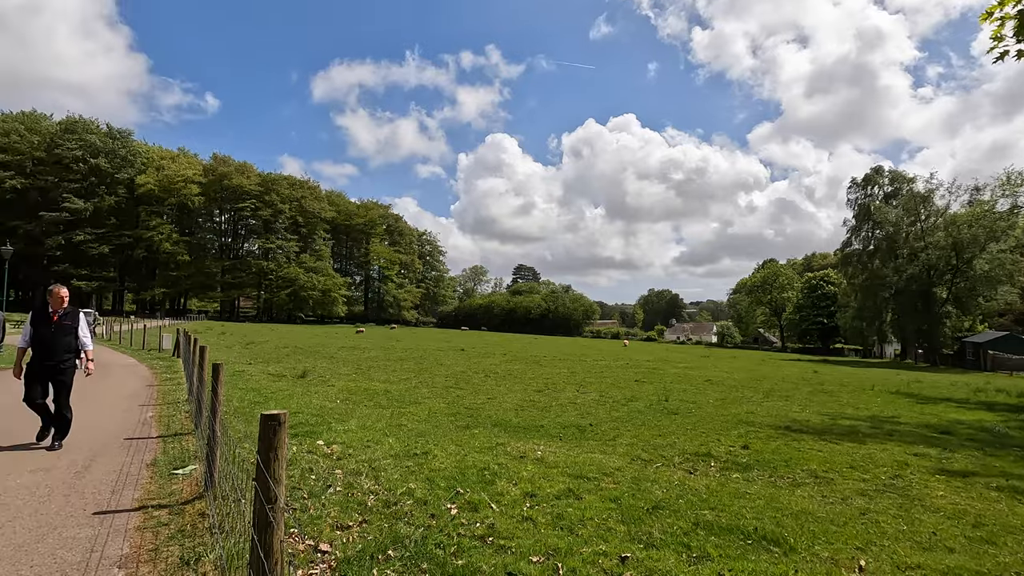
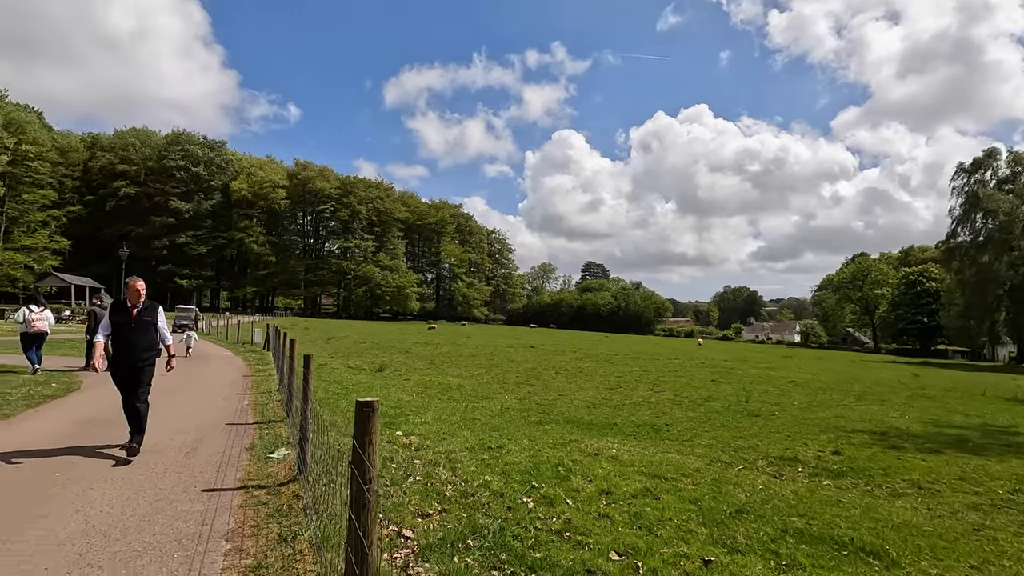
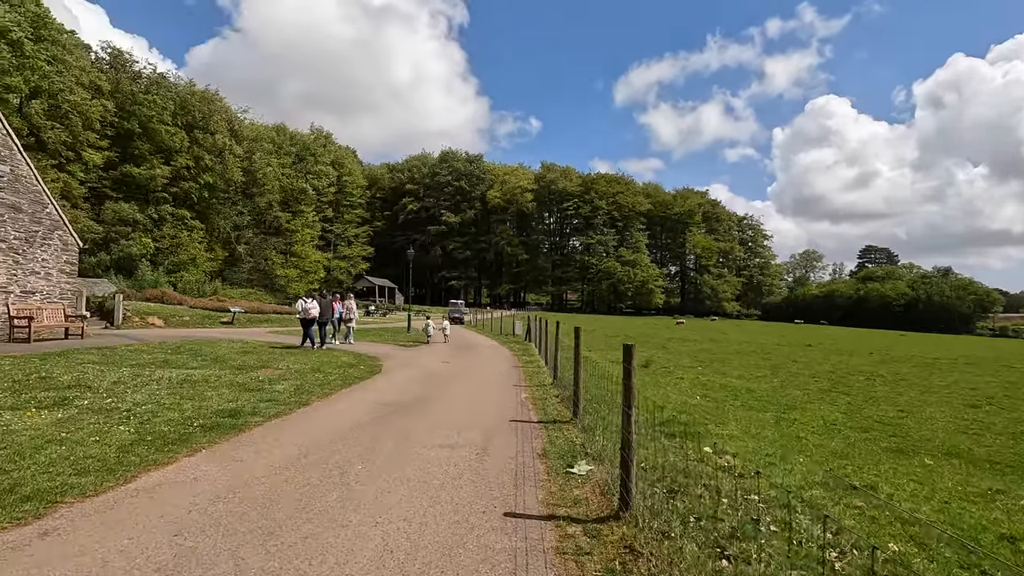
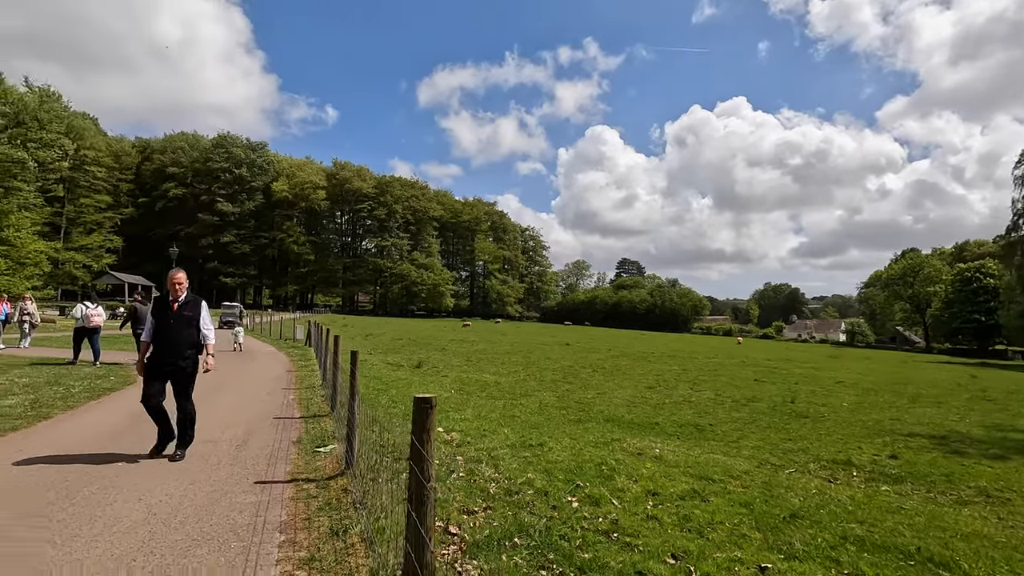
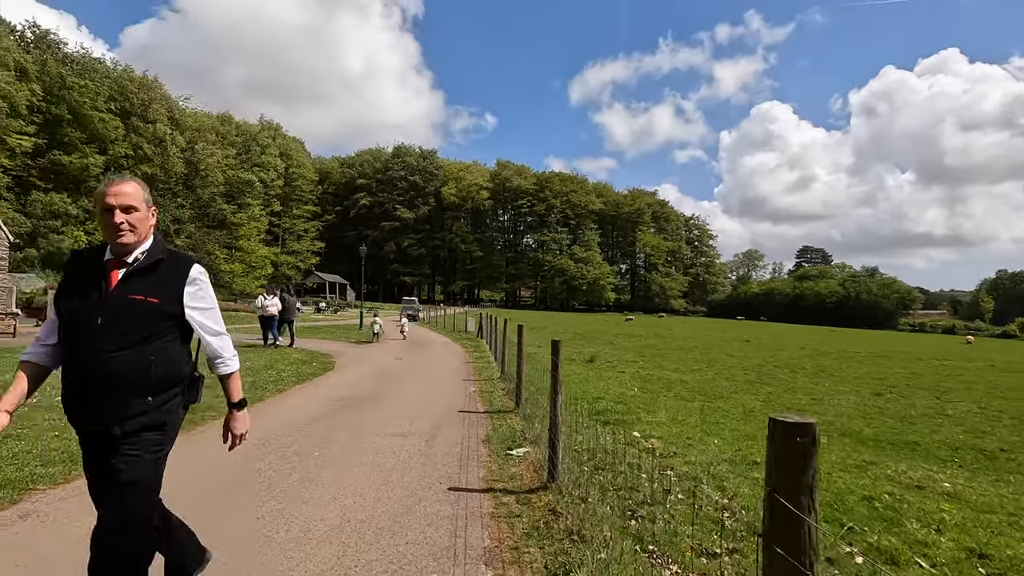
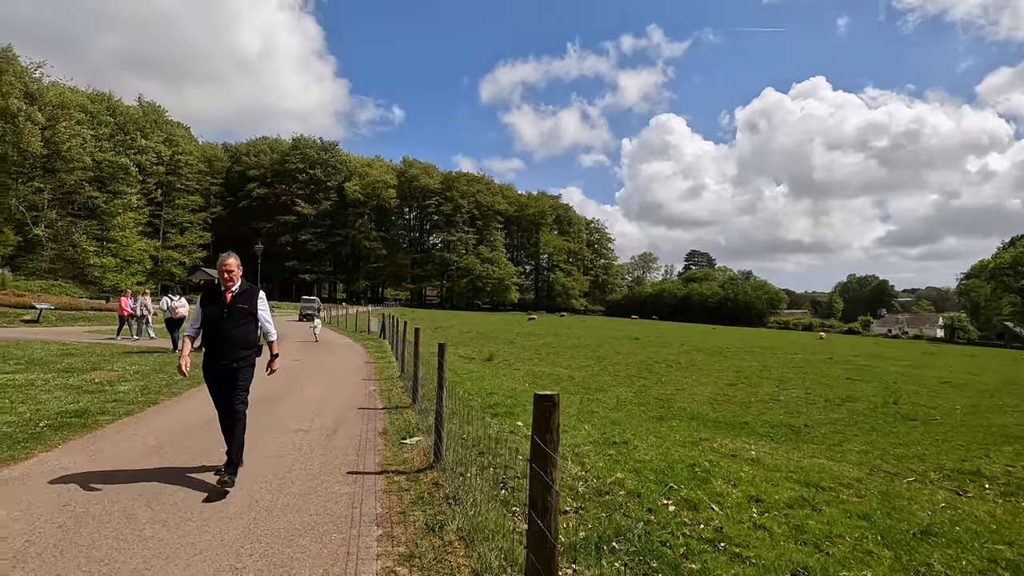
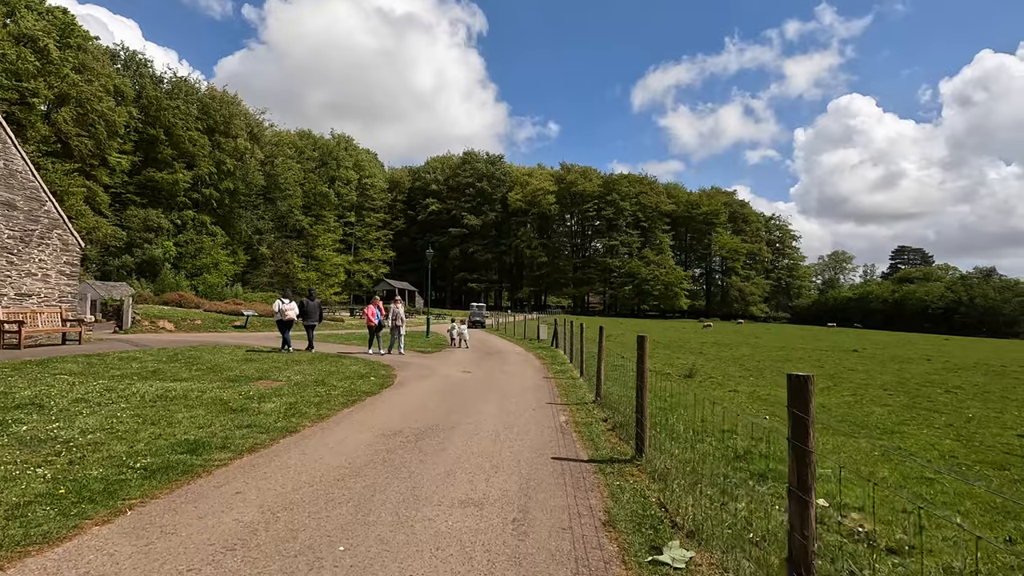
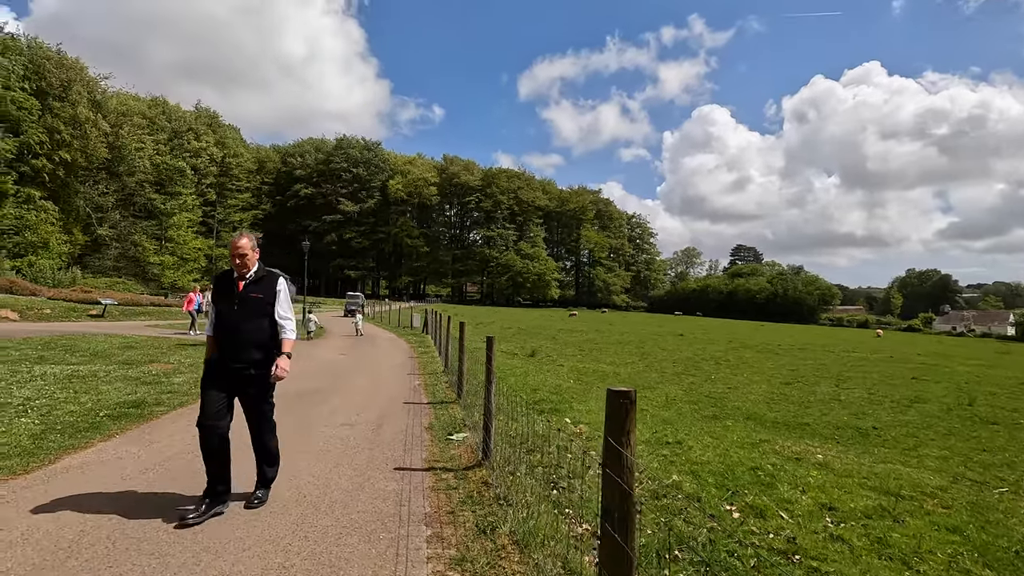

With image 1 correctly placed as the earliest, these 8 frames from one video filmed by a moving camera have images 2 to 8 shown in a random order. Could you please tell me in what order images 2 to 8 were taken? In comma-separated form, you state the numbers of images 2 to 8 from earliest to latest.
2, 4, 6, 8, 5, 3, 7
